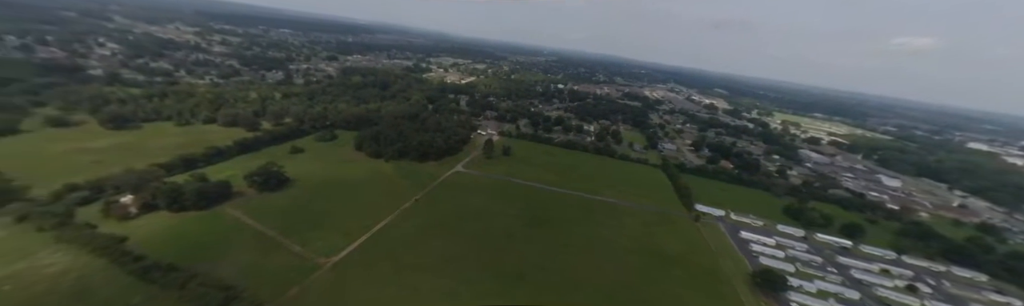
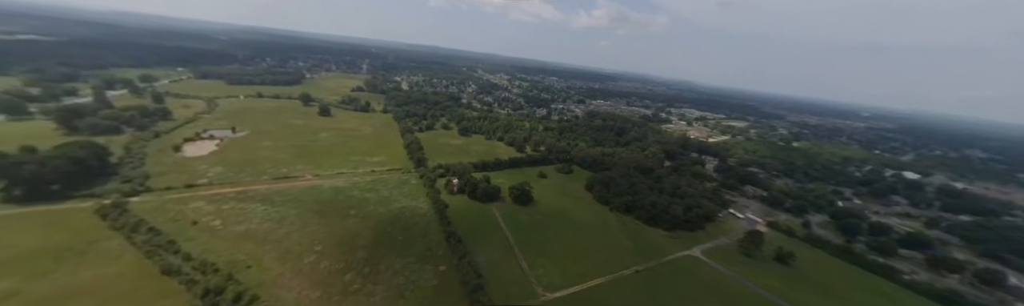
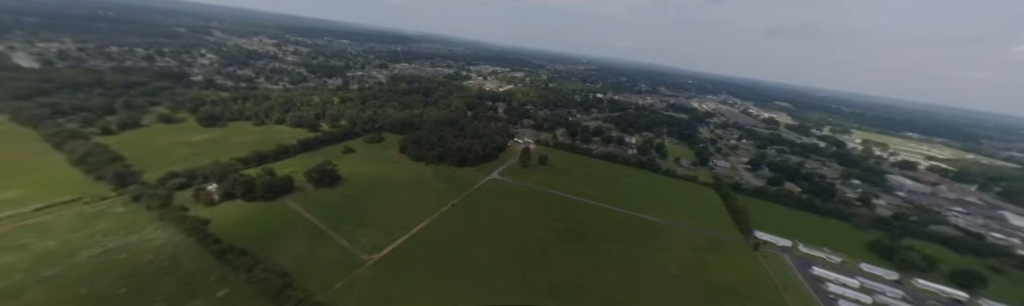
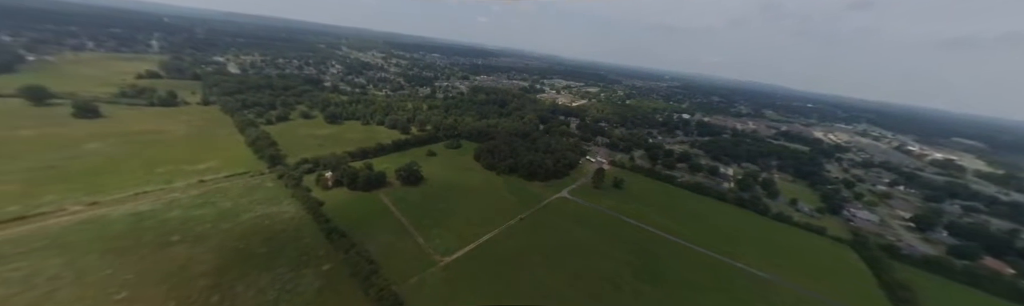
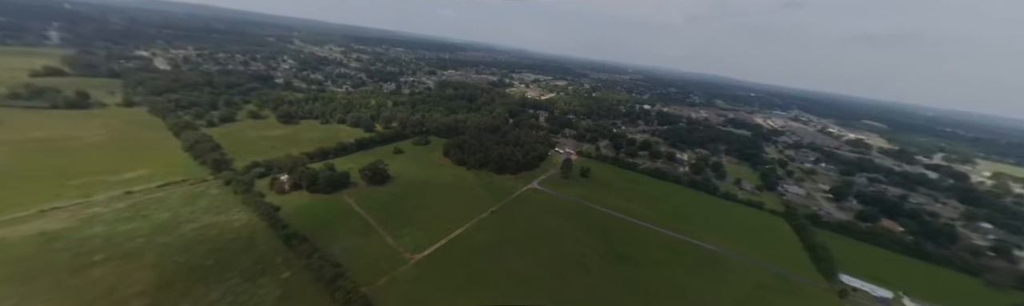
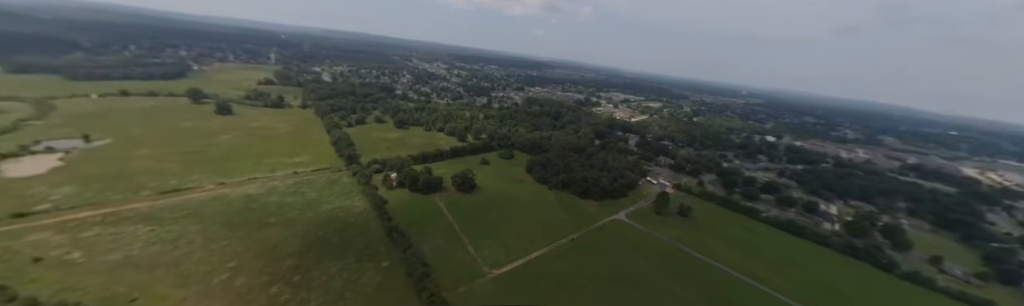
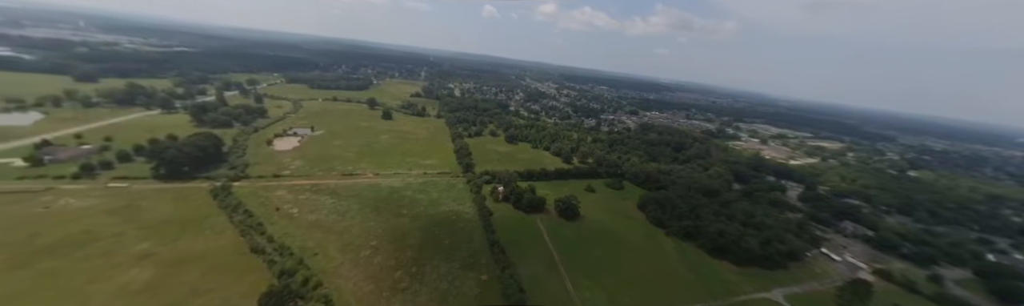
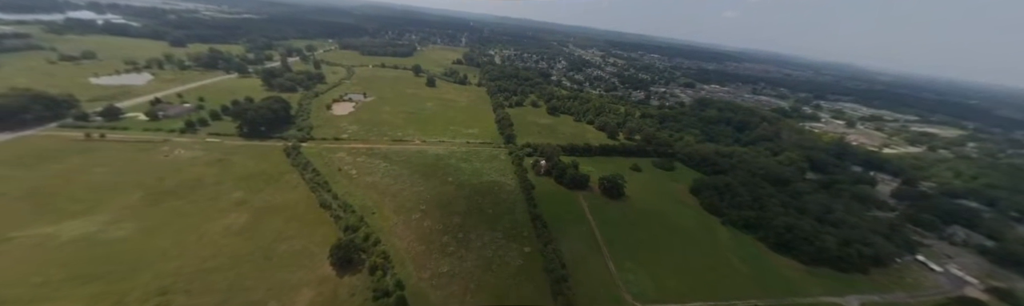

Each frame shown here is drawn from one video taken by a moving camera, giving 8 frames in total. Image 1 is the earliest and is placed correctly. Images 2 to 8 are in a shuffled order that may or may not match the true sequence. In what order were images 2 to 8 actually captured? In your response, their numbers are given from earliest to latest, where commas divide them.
3, 5, 4, 6, 2, 7, 8
